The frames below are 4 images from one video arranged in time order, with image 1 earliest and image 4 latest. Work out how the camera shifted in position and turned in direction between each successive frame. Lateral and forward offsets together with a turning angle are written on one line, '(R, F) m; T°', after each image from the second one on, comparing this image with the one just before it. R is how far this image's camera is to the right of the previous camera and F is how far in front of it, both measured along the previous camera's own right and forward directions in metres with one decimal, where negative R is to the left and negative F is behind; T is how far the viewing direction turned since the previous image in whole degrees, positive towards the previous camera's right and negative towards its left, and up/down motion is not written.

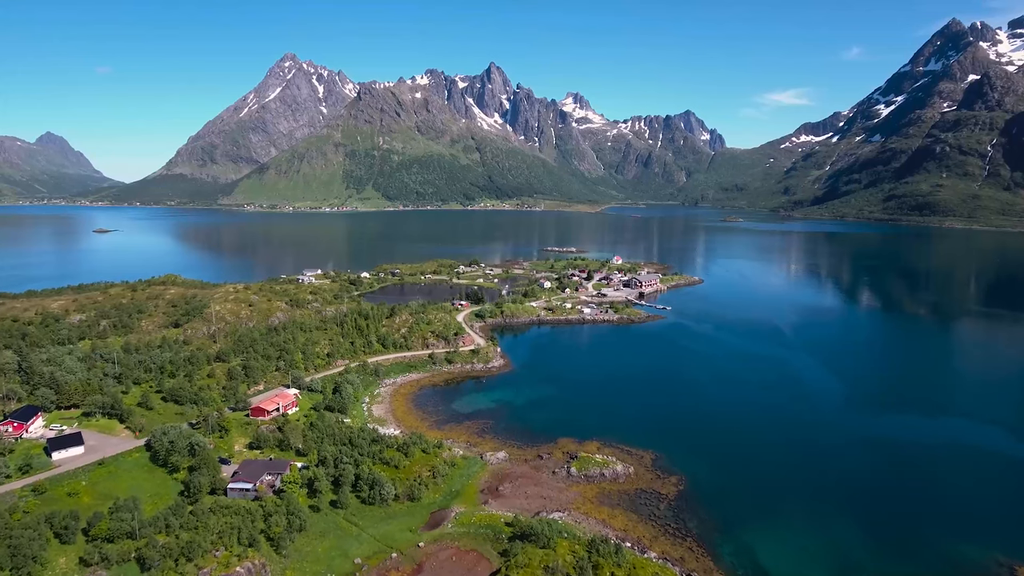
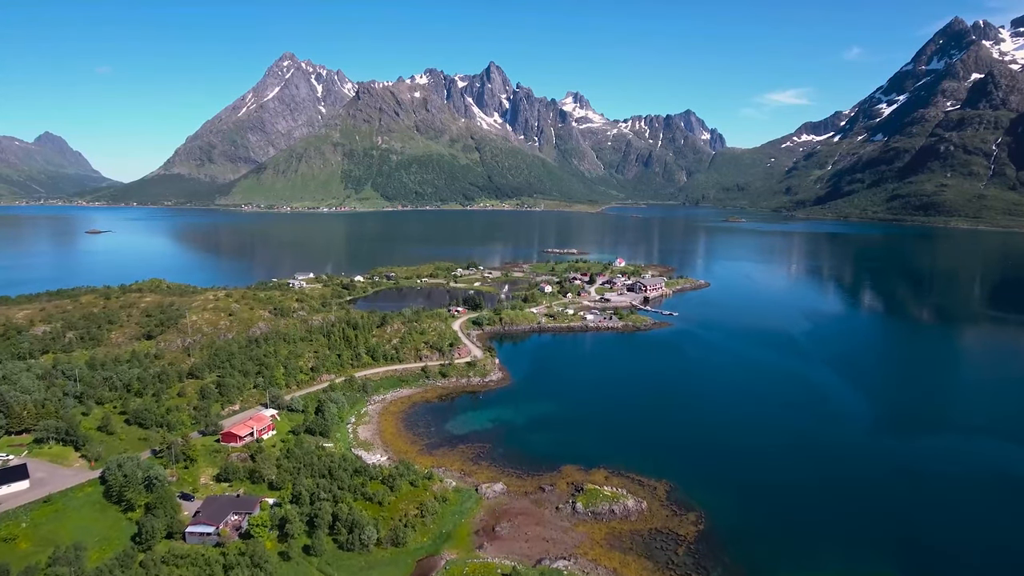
(+0.1, +4.2) m; 0°
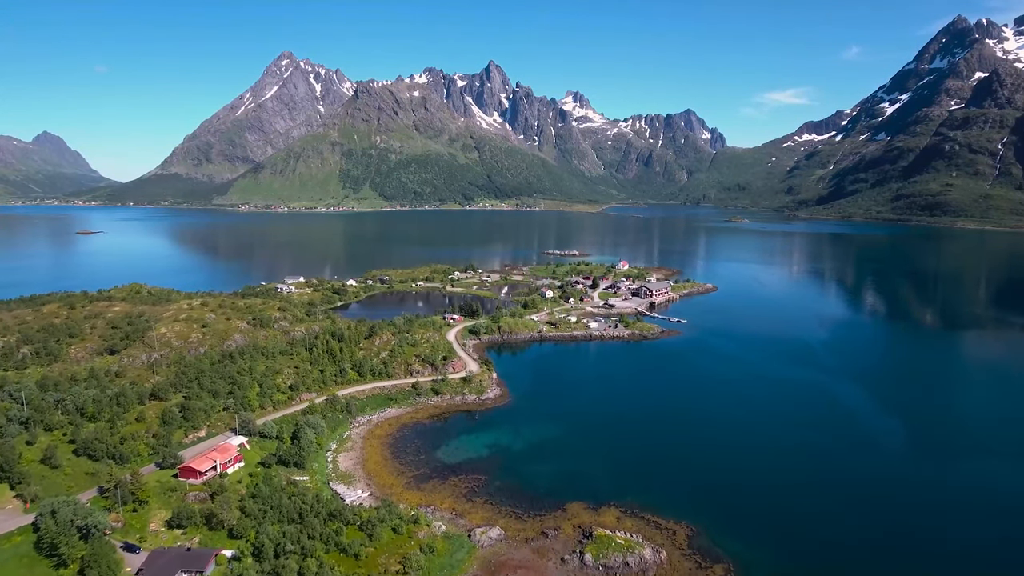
(+0.1, +4.8) m; 0°
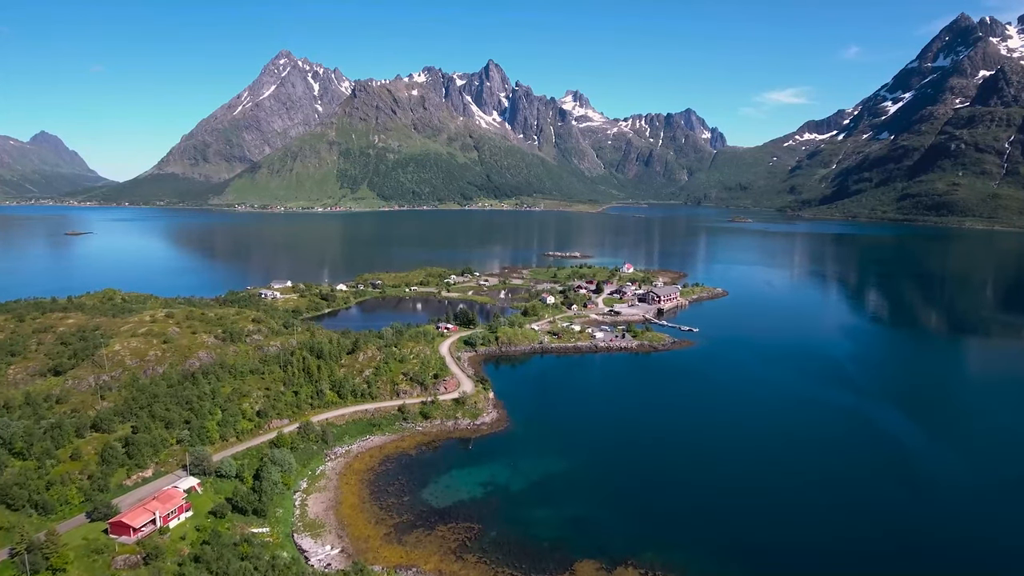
(+0.1, +5.7) m; 0°
